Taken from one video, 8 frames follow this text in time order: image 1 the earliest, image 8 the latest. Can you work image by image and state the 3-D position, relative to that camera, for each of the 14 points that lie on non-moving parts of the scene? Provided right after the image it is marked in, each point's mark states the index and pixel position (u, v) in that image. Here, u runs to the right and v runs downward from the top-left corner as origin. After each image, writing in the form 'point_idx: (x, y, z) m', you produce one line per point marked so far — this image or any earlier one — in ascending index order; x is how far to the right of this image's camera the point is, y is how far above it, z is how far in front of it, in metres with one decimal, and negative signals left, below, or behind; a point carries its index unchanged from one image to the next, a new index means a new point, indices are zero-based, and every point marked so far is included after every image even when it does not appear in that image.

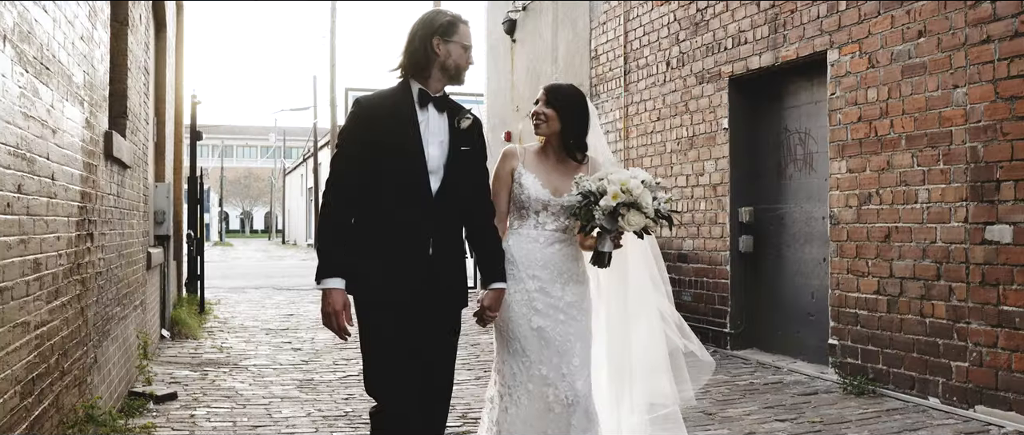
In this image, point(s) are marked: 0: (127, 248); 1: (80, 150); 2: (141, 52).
0: (-2.2, -0.2, +5.6) m
1: (-1.7, +0.3, +3.8) m
2: (-2.5, +1.1, +6.4) m
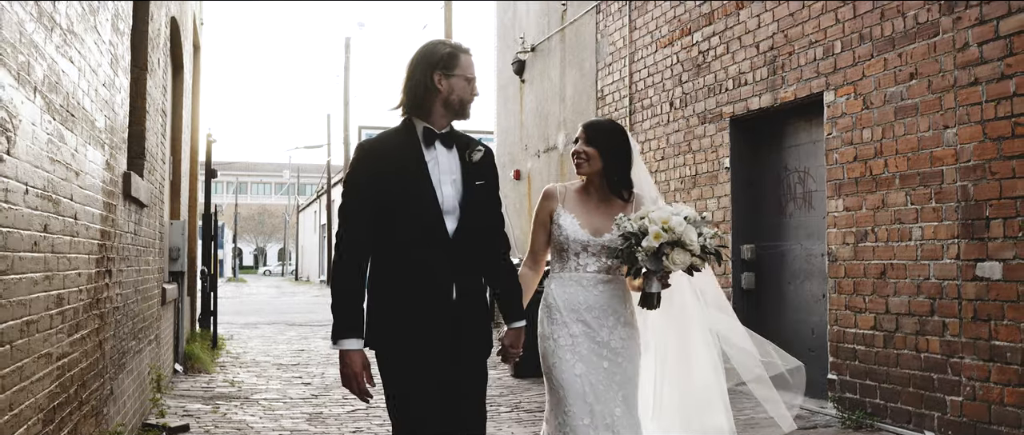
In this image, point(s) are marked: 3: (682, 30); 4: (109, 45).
0: (-2.2, -0.4, +5.7) m
1: (-1.7, +0.1, +4.0) m
2: (-2.5, +0.9, +6.6) m
3: (+1.5, +1.7, +8.5) m
4: (-1.8, +0.7, +4.2) m
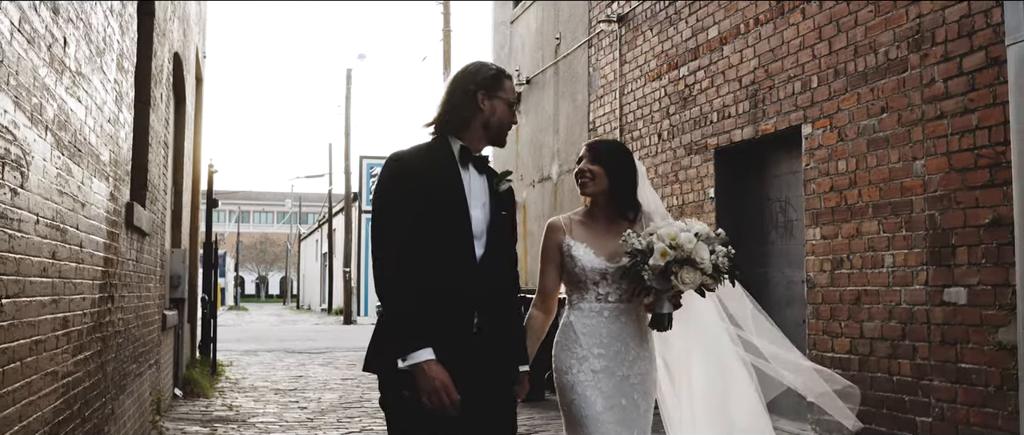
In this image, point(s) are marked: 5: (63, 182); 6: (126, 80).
0: (-2.3, -0.6, +6.0) m
1: (-1.8, 0.0, +4.2) m
2: (-2.5, +0.7, +6.9) m
3: (+1.4, +1.4, +8.8) m
4: (-1.9, +0.6, +4.4) m
5: (-1.5, +0.1, +3.2) m
6: (-1.9, +0.7, +4.8) m
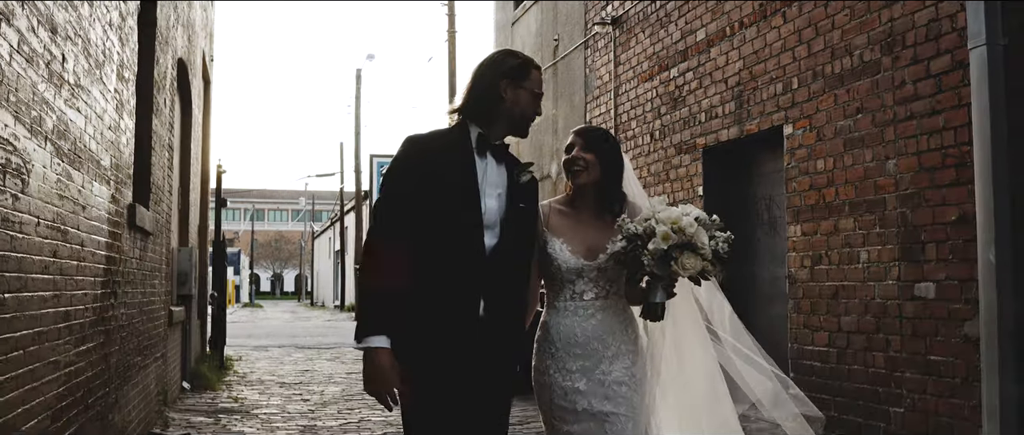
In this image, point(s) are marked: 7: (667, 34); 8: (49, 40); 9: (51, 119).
0: (-2.4, -0.6, +6.2) m
1: (-1.9, 0.0, +4.5) m
2: (-2.6, +0.7, +7.2) m
3: (+1.4, +1.4, +9.0) m
4: (-2.0, +0.6, +4.7) m
5: (-1.6, +0.1, +3.5) m
6: (-2.0, +0.7, +5.0) m
7: (+1.4, +1.7, +8.9) m
8: (-1.6, +0.6, +3.2) m
9: (-1.6, +0.3, +3.3) m
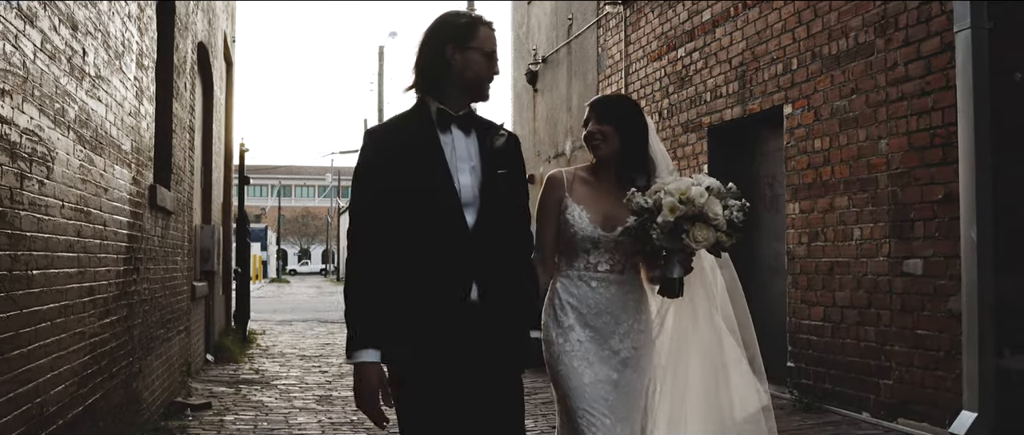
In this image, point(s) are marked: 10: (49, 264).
0: (-2.3, -0.4, +6.6) m
1: (-1.9, +0.1, +4.8) m
2: (-2.5, +0.8, +7.5) m
3: (+1.5, +1.6, +9.2) m
4: (-2.0, +0.7, +5.0) m
5: (-1.7, +0.2, +3.8) m
6: (-2.0, +0.8, +5.3) m
7: (+1.5, +1.9, +9.0) m
8: (-1.6, +0.7, +3.5) m
9: (-1.6, +0.4, +3.6) m
10: (-1.6, -0.2, +3.3) m
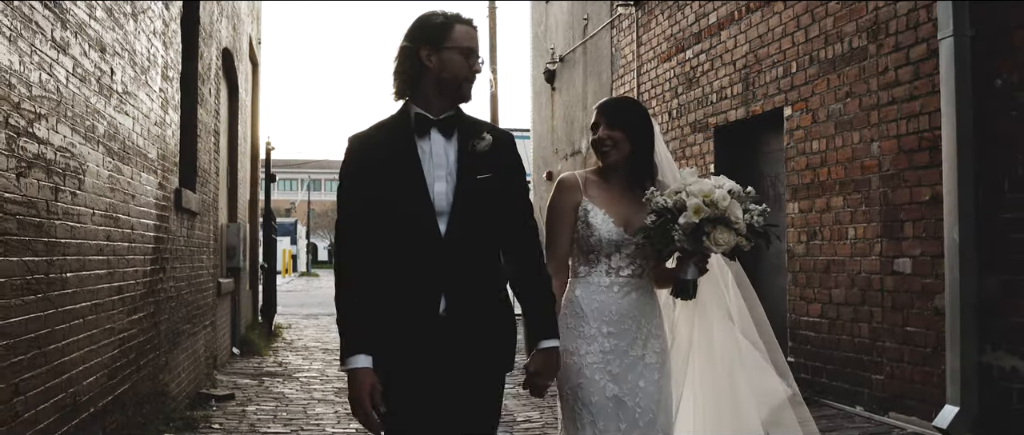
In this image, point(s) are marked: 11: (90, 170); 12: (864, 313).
0: (-2.3, -0.4, +6.9) m
1: (-1.9, +0.1, +5.1) m
2: (-2.5, +0.8, +7.8) m
3: (+1.6, +1.7, +9.4) m
4: (-2.0, +0.7, +5.3) m
5: (-1.7, +0.2, +4.1) m
6: (-2.0, +0.8, +5.7) m
7: (+1.7, +1.9, +9.3) m
8: (-1.7, +0.6, +3.8) m
9: (-1.7, +0.4, +3.9) m
10: (-1.7, -0.2, +3.7) m
11: (-1.6, +0.2, +3.7) m
12: (+2.3, -0.6, +6.3) m
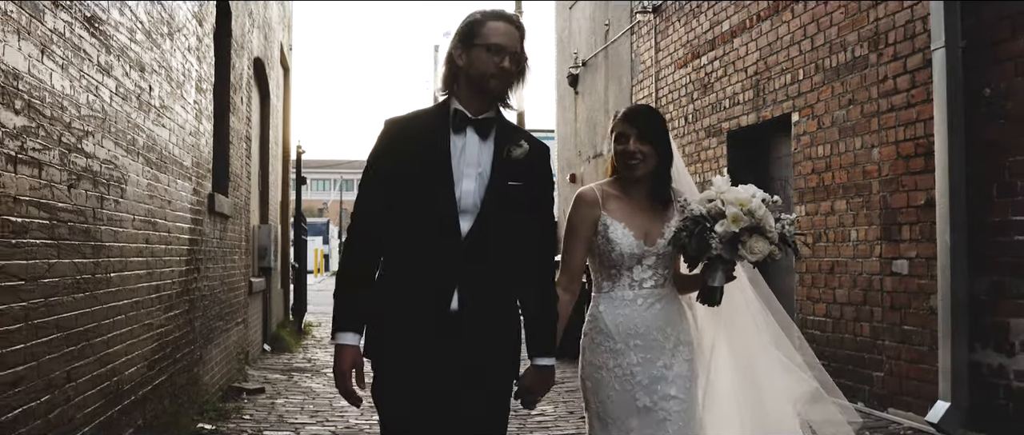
0: (-2.2, -0.5, +7.3) m
1: (-1.9, +0.1, +5.5) m
2: (-2.3, +0.8, +8.2) m
3: (+1.8, +1.6, +9.6) m
4: (-1.9, +0.7, +5.7) m
5: (-1.7, +0.1, +4.5) m
6: (-1.9, +0.7, +6.0) m
7: (+1.8, +1.9, +9.5) m
8: (-1.6, +0.6, +4.2) m
9: (-1.7, +0.4, +4.3) m
10: (-1.6, -0.2, +4.0) m
11: (-1.6, +0.2, +4.1) m
12: (+2.4, -0.6, +6.6) m
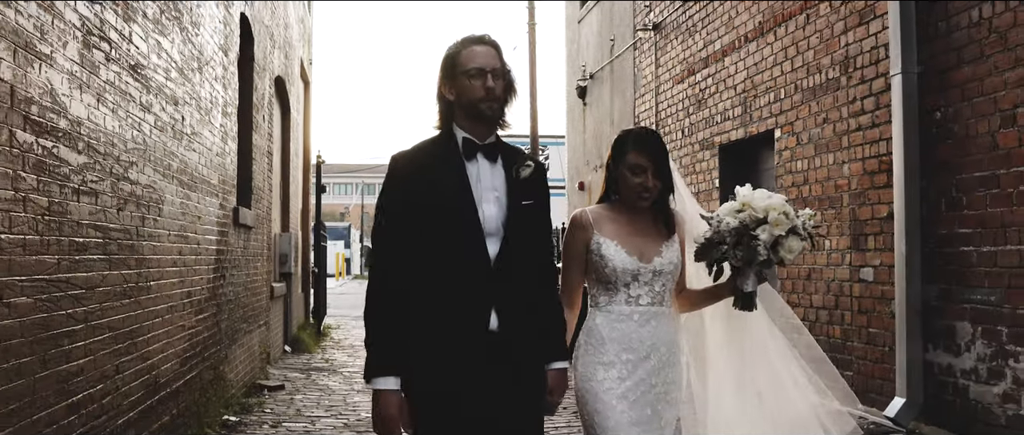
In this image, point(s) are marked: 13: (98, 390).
0: (-2.2, -0.5, +7.9) m
1: (-1.9, 0.0, +6.1) m
2: (-2.3, +0.7, +8.9) m
3: (+1.9, +1.6, +10.2) m
4: (-1.9, +0.6, +6.3) m
5: (-1.8, +0.1, +5.1) m
6: (-2.0, +0.7, +6.7) m
7: (+1.9, +1.8, +10.1) m
8: (-1.7, +0.5, +4.8) m
9: (-1.7, +0.3, +4.9) m
10: (-1.7, -0.3, +4.7) m
11: (-1.7, +0.1, +4.7) m
12: (+2.4, -0.7, +7.1) m
13: (-1.6, -0.7, +3.8) m
